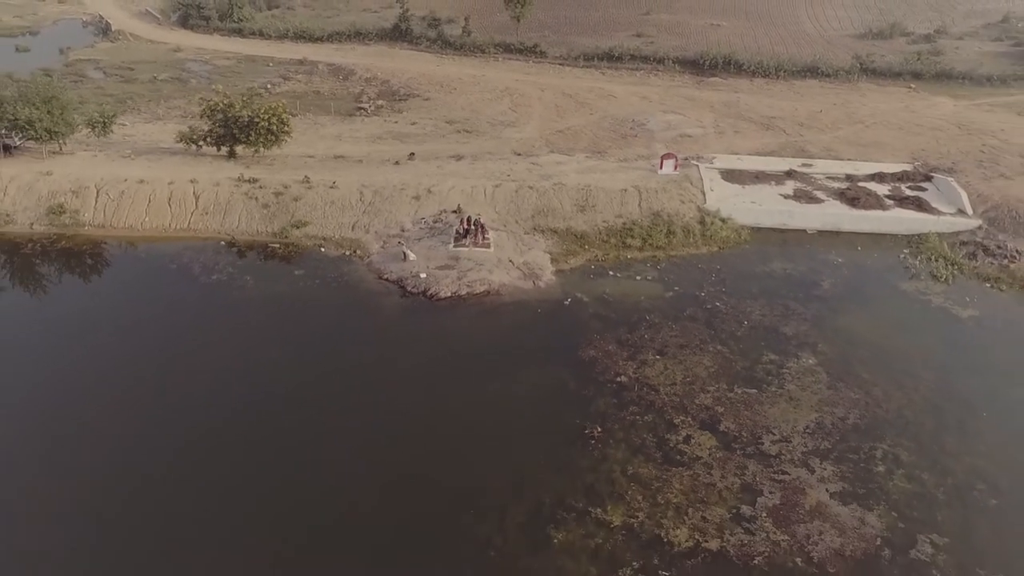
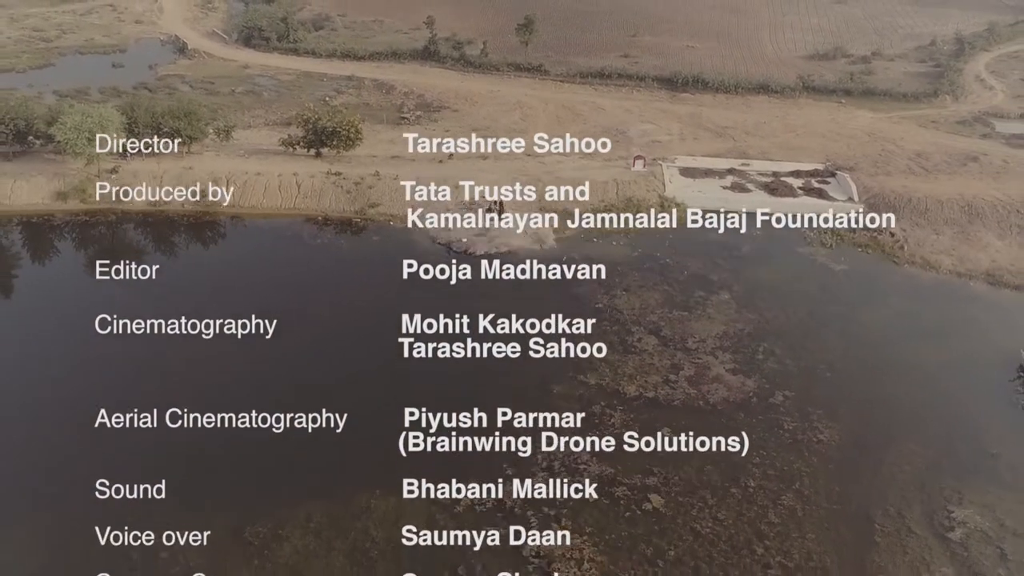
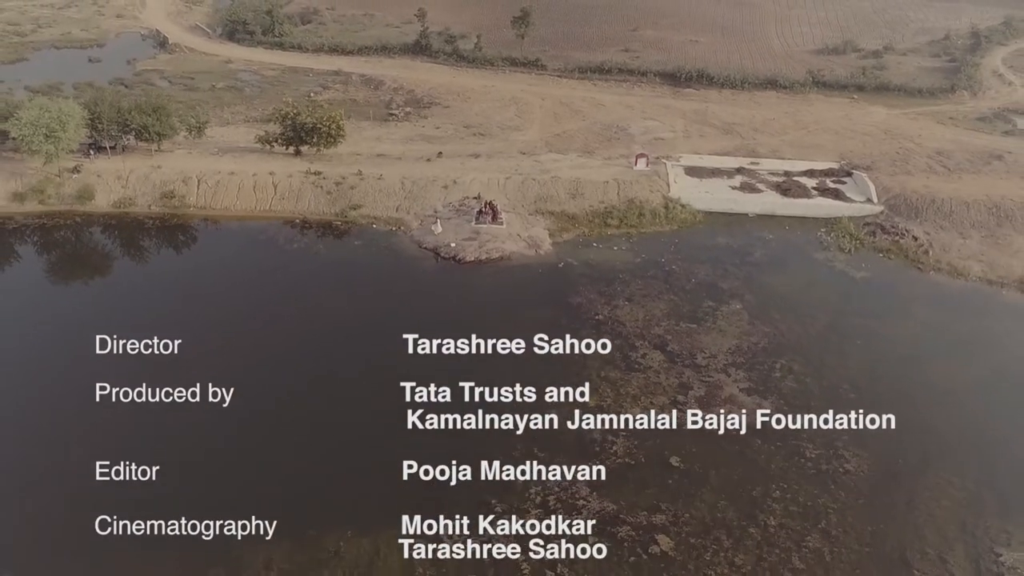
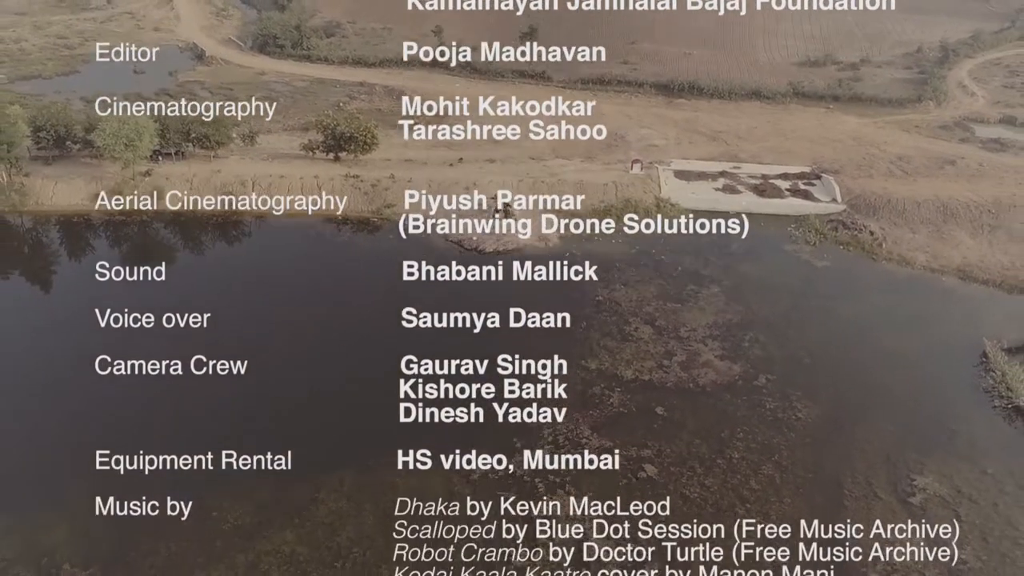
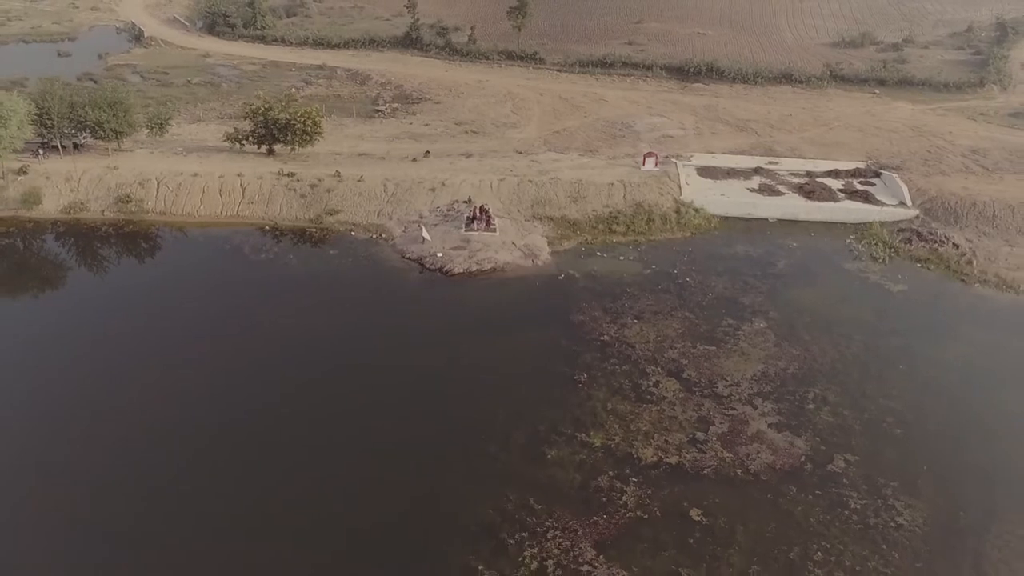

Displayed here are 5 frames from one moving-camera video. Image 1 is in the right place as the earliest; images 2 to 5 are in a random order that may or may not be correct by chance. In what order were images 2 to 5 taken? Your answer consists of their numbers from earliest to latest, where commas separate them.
5, 3, 2, 4
